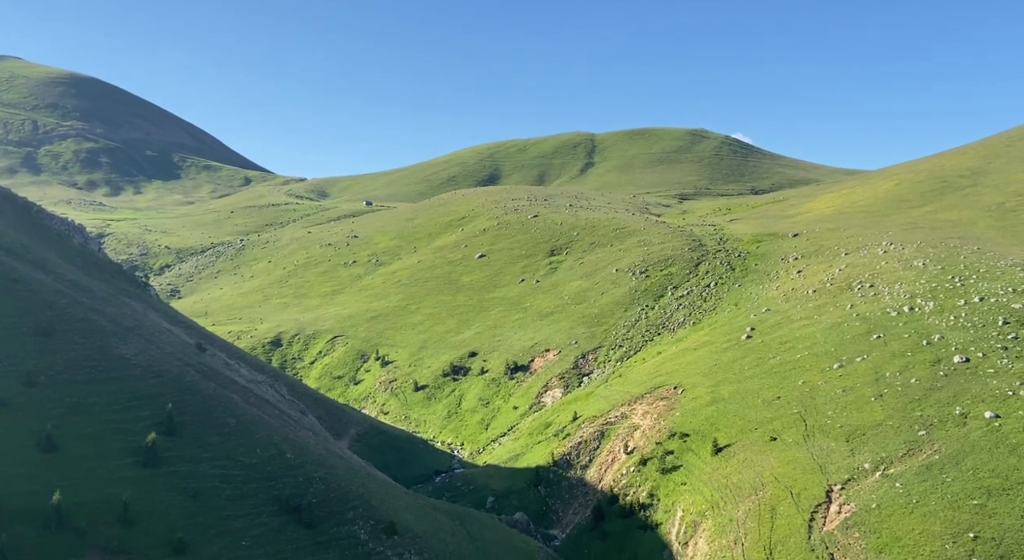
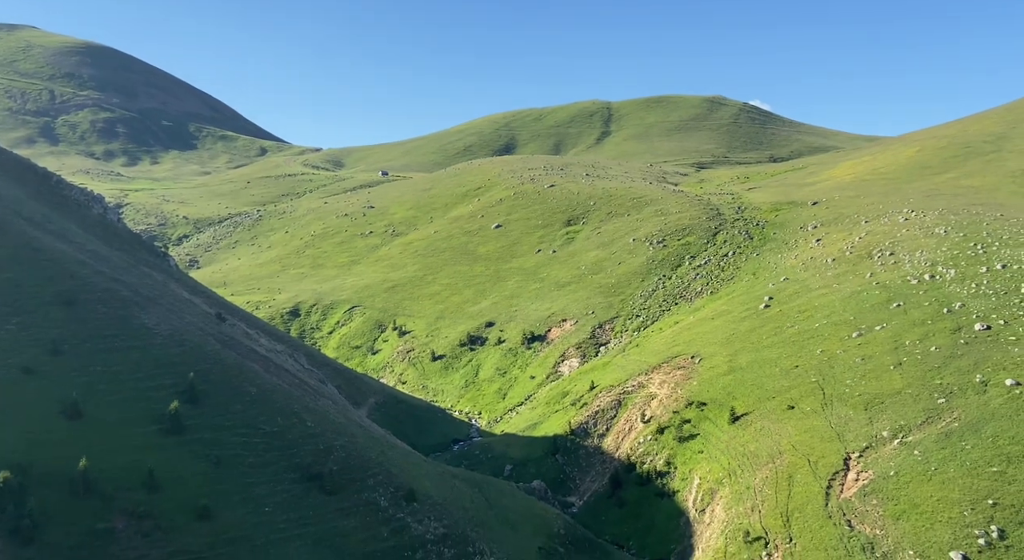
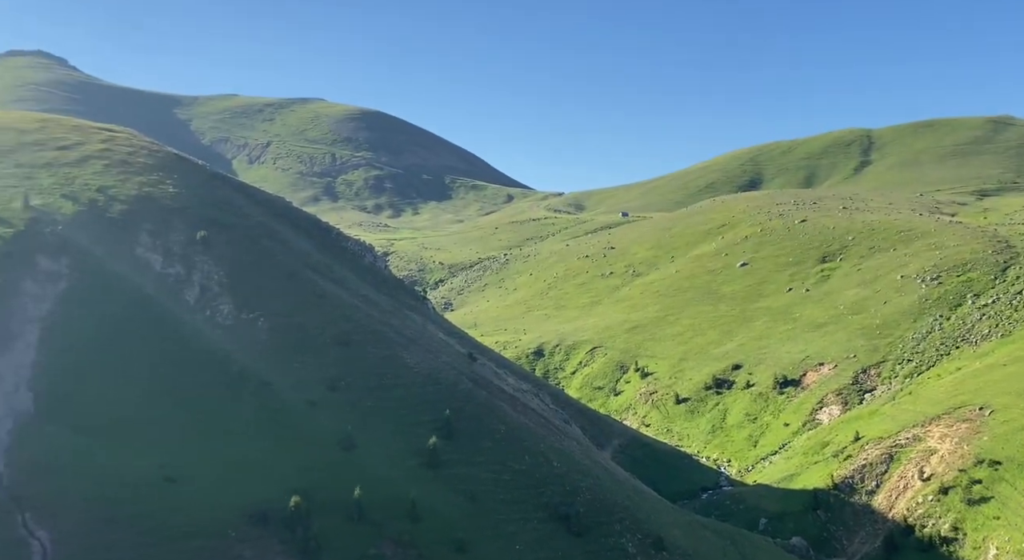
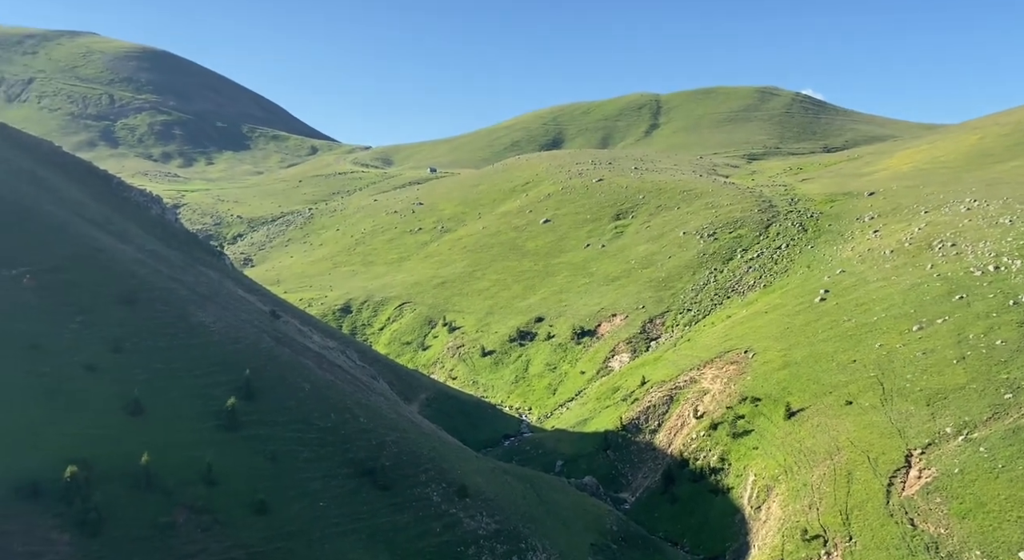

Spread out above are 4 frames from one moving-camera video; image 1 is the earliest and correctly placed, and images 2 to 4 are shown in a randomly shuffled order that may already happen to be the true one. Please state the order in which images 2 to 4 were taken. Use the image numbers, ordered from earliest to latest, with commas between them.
2, 4, 3
